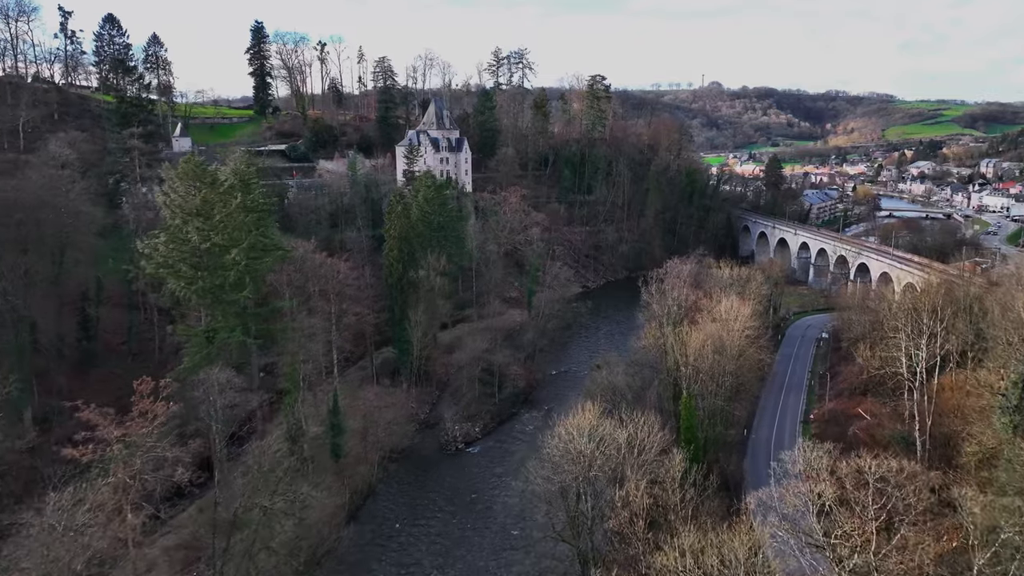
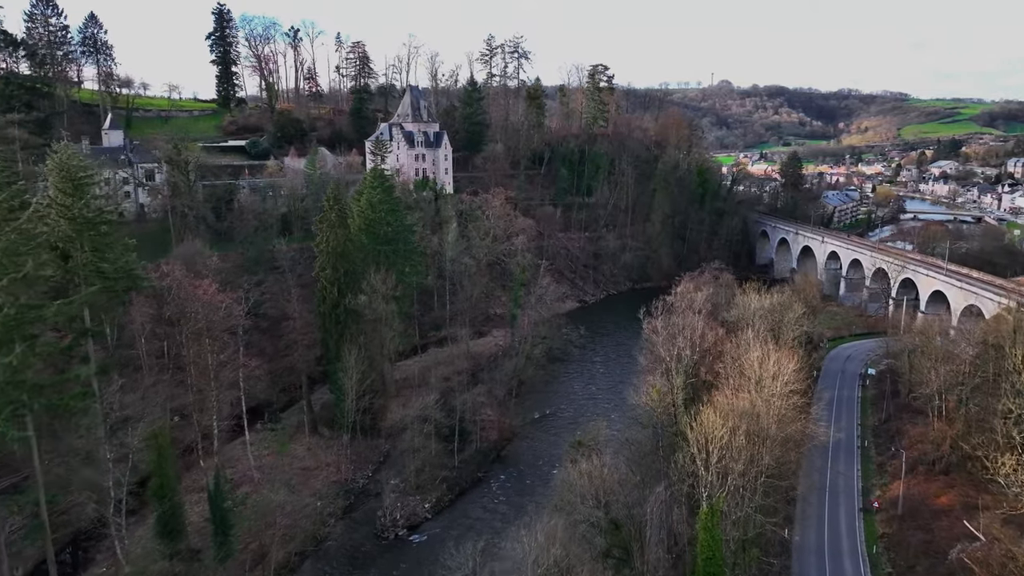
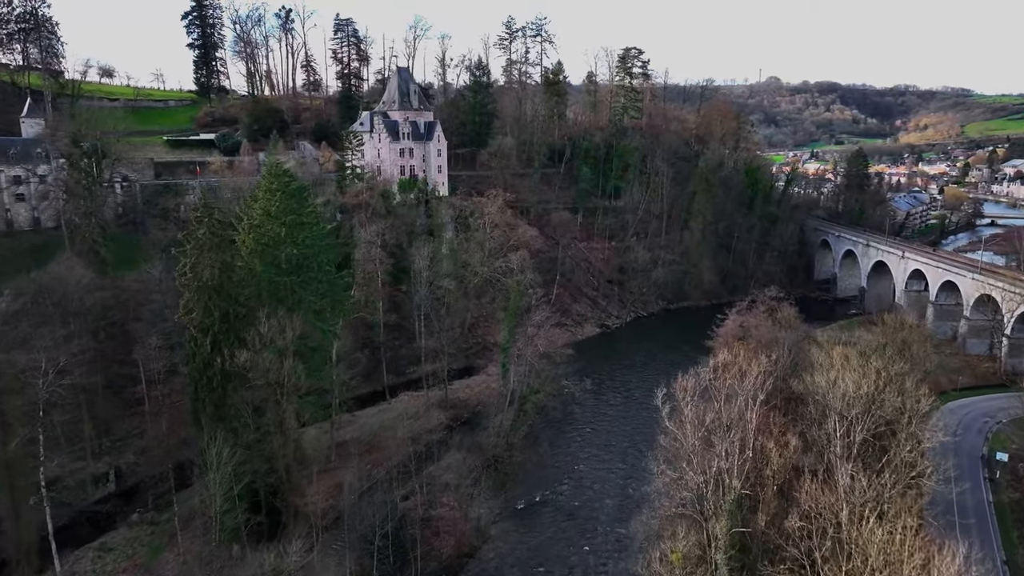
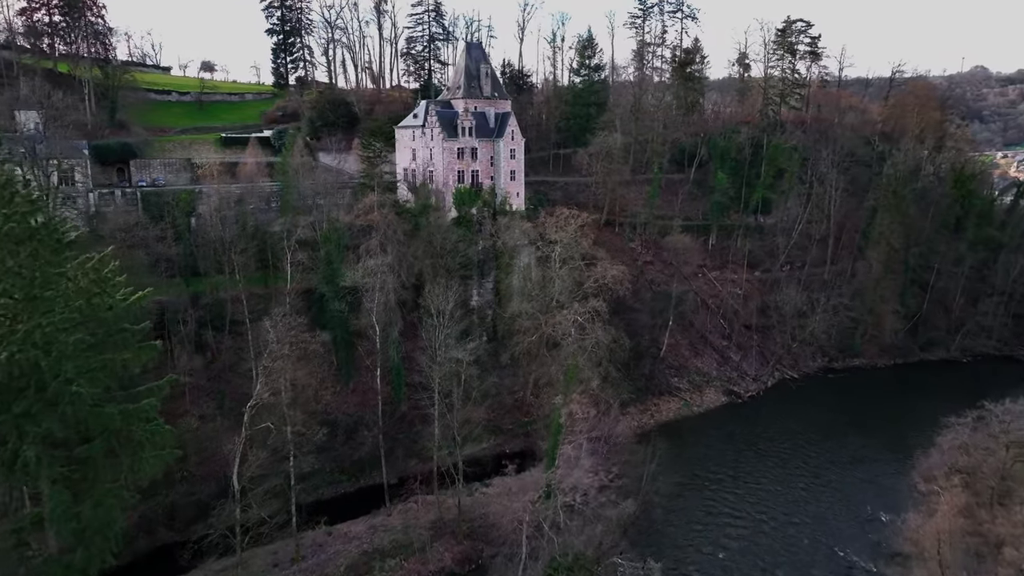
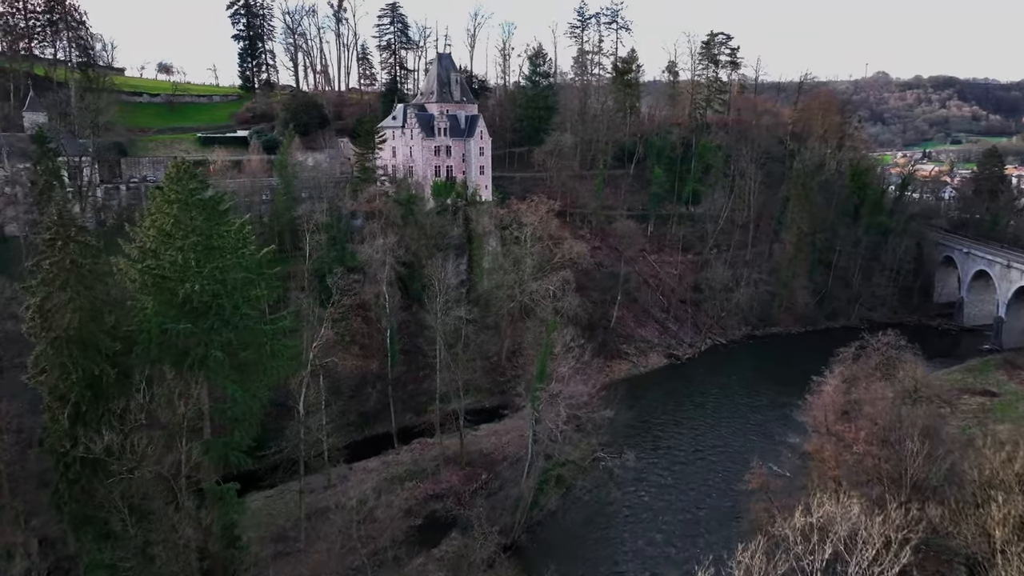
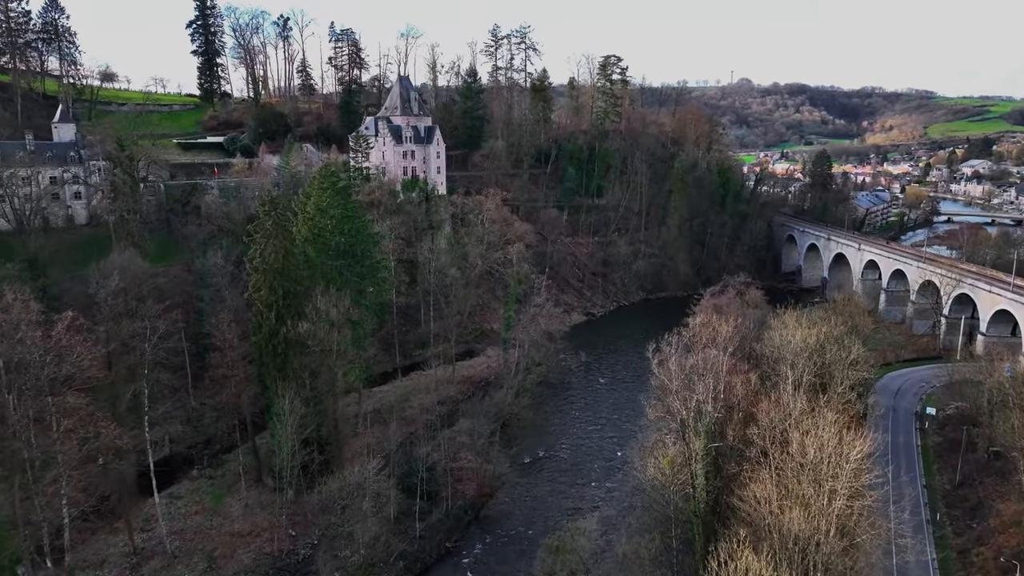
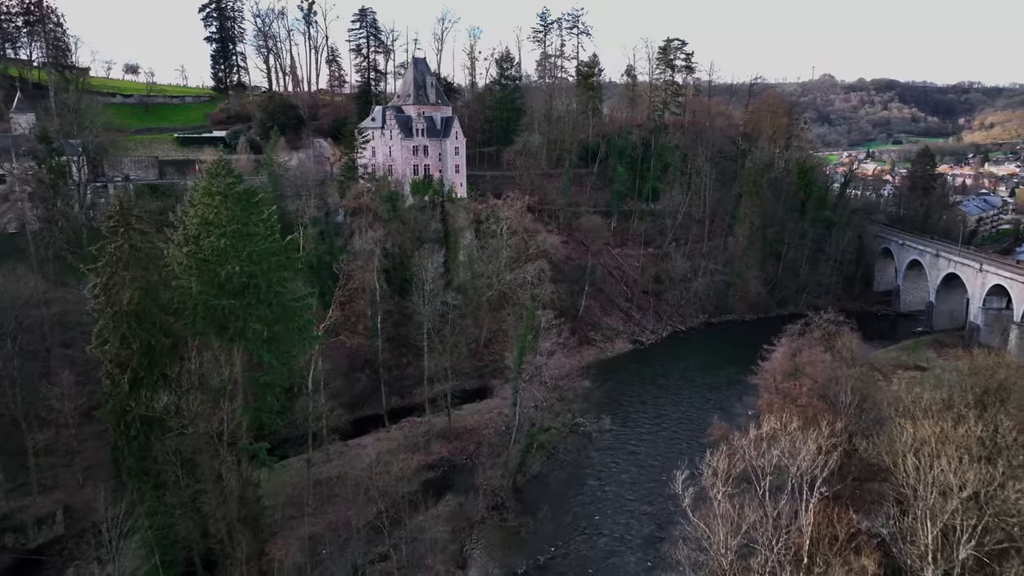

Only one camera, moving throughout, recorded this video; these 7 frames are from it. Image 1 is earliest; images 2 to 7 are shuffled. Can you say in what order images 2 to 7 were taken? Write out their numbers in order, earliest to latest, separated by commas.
2, 6, 3, 7, 5, 4
